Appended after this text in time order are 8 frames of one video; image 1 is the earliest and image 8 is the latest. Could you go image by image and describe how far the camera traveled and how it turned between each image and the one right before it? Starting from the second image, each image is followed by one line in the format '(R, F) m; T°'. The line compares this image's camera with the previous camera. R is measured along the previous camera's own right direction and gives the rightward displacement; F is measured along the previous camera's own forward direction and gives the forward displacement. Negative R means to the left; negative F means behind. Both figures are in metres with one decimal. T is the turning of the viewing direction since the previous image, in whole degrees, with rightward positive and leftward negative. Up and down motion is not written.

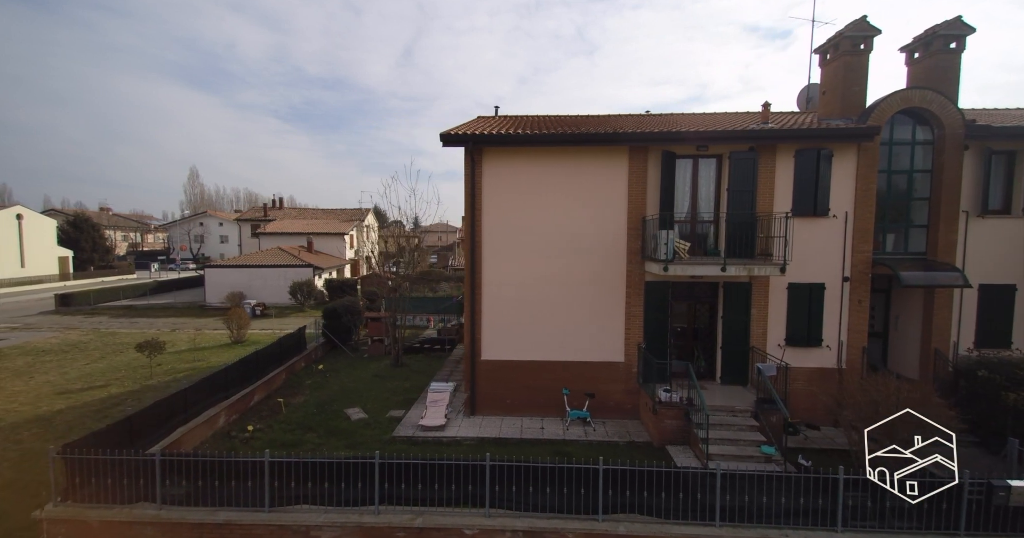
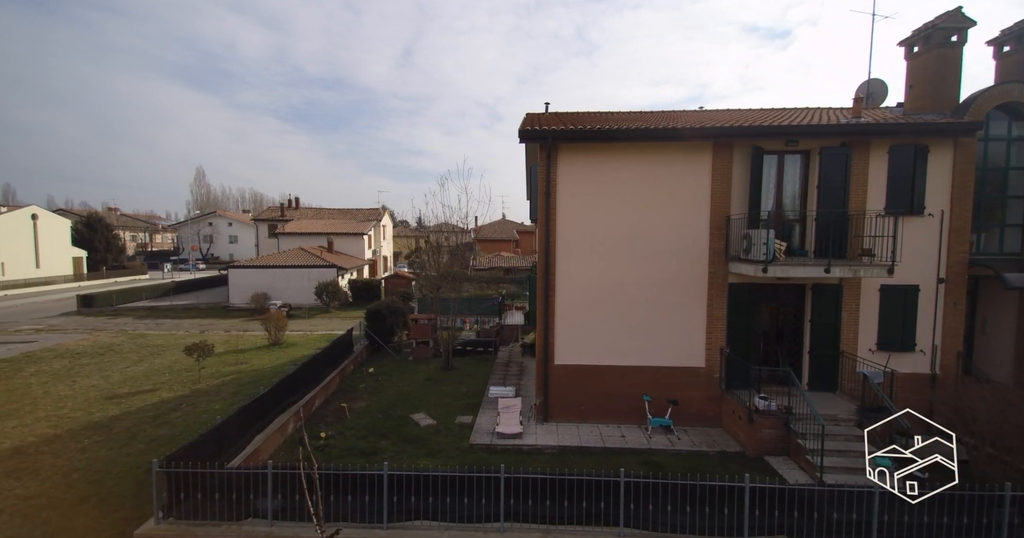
(-1.5, +0.3) m; 0°
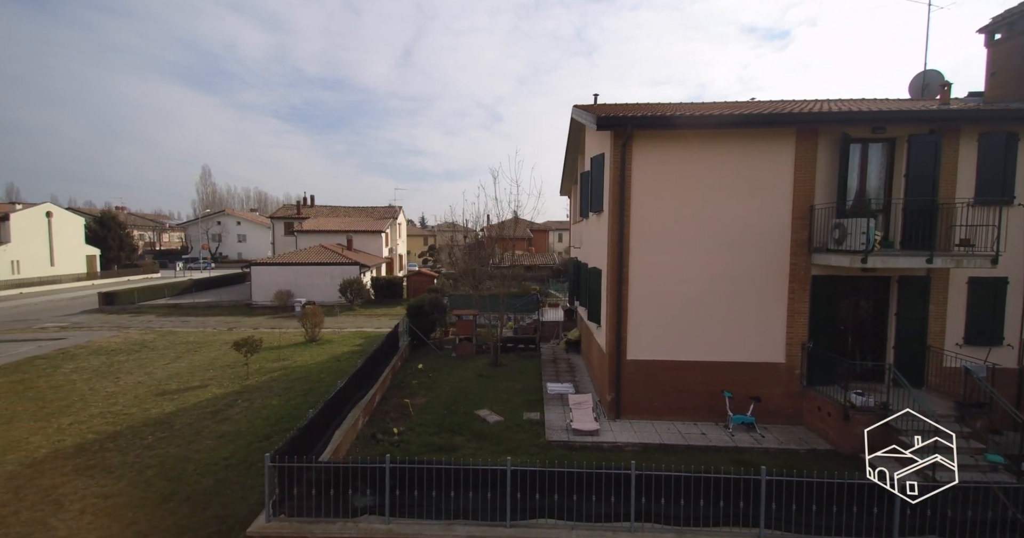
(-1.4, +0.2) m; 0°
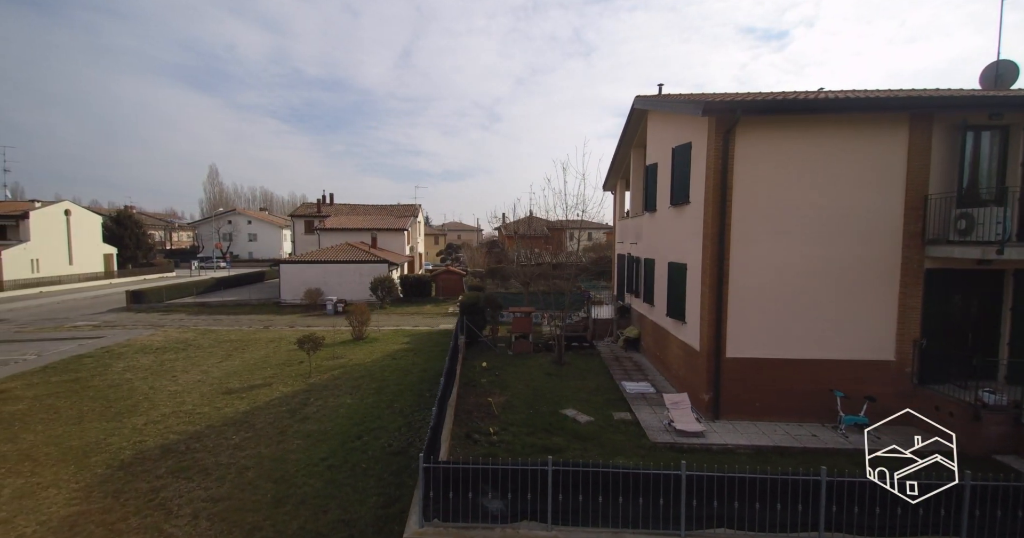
(-1.7, +0.3) m; 0°
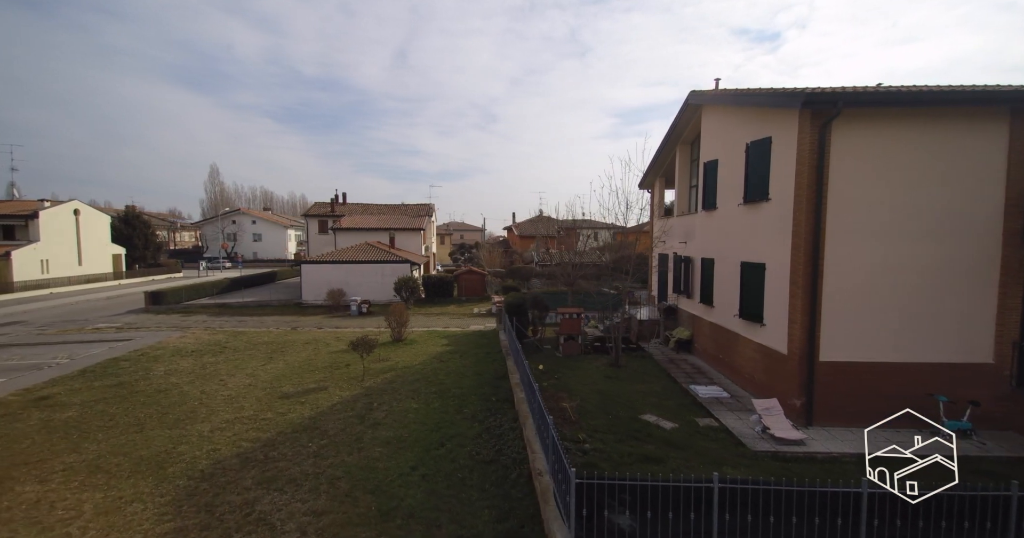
(-1.5, +0.3) m; 0°
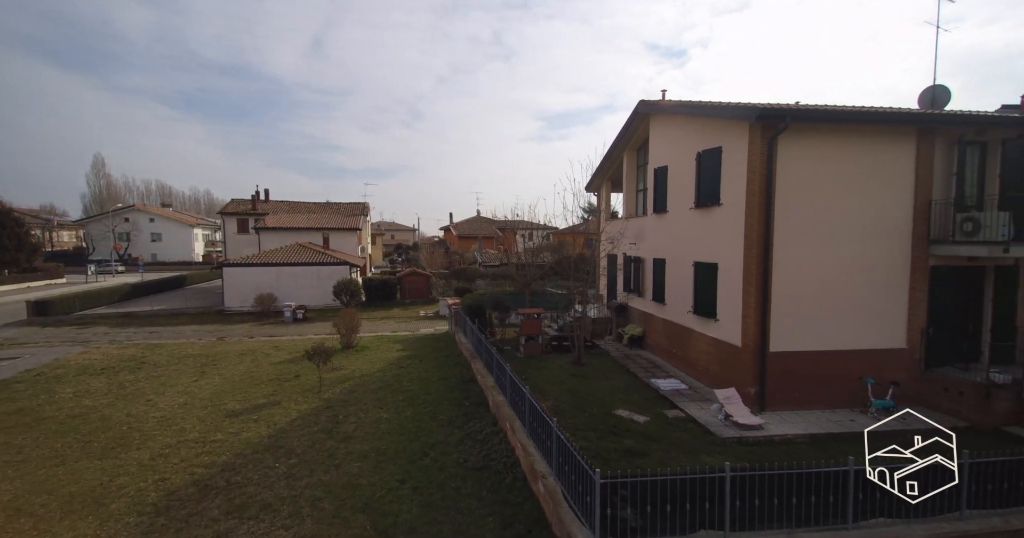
(-0.9, +0.1) m; +9°
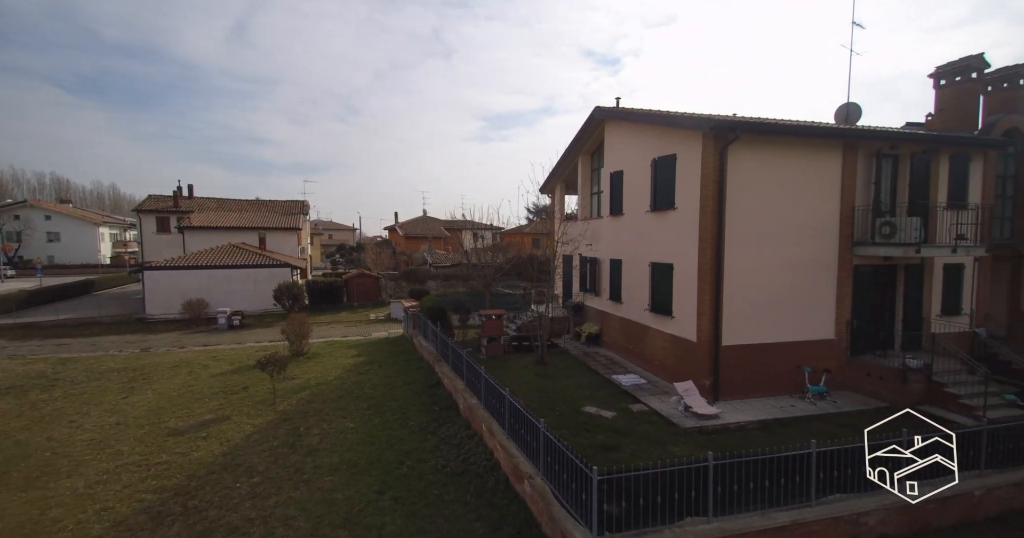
(-0.5, 0.0) m; +7°
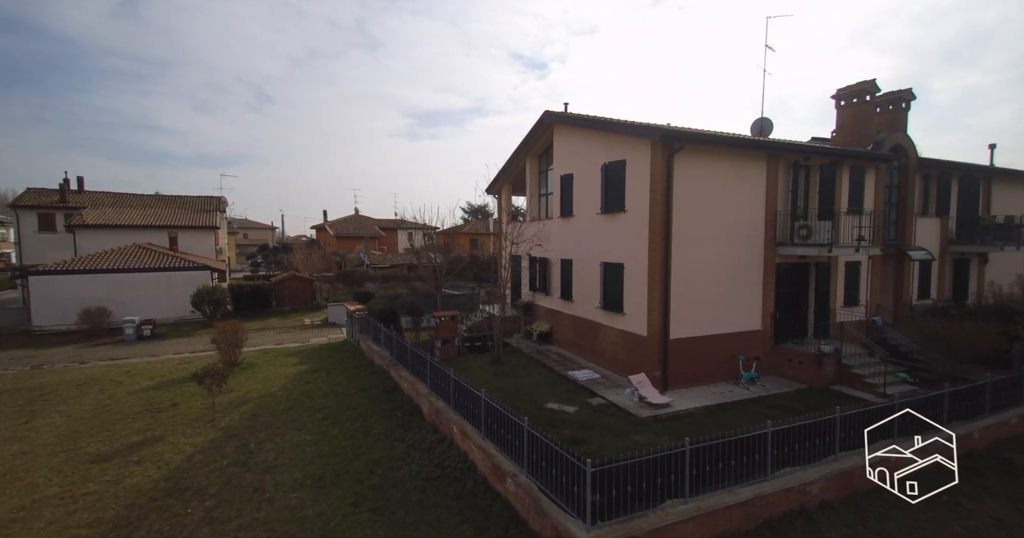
(-0.7, 0.0) m; +9°
